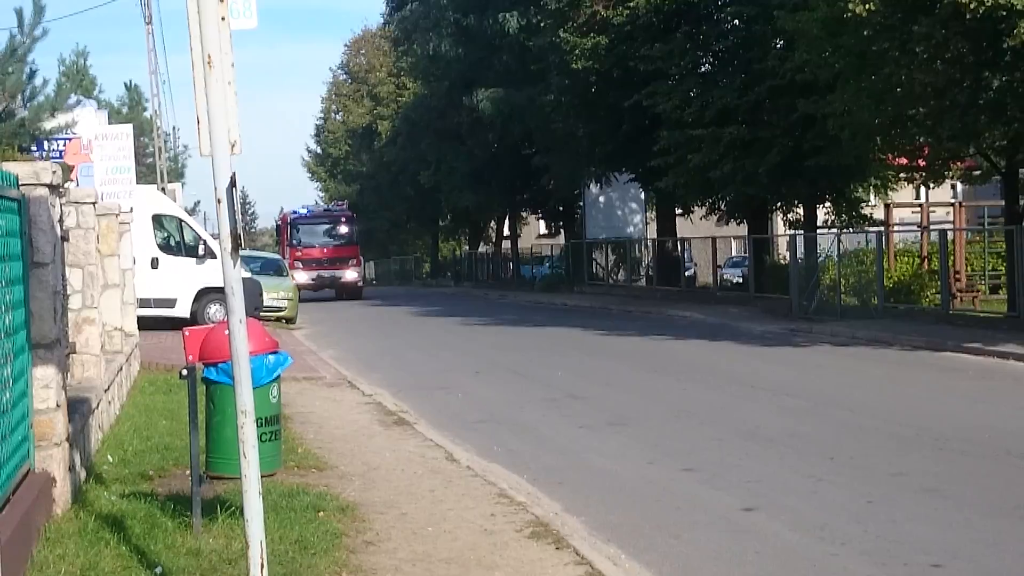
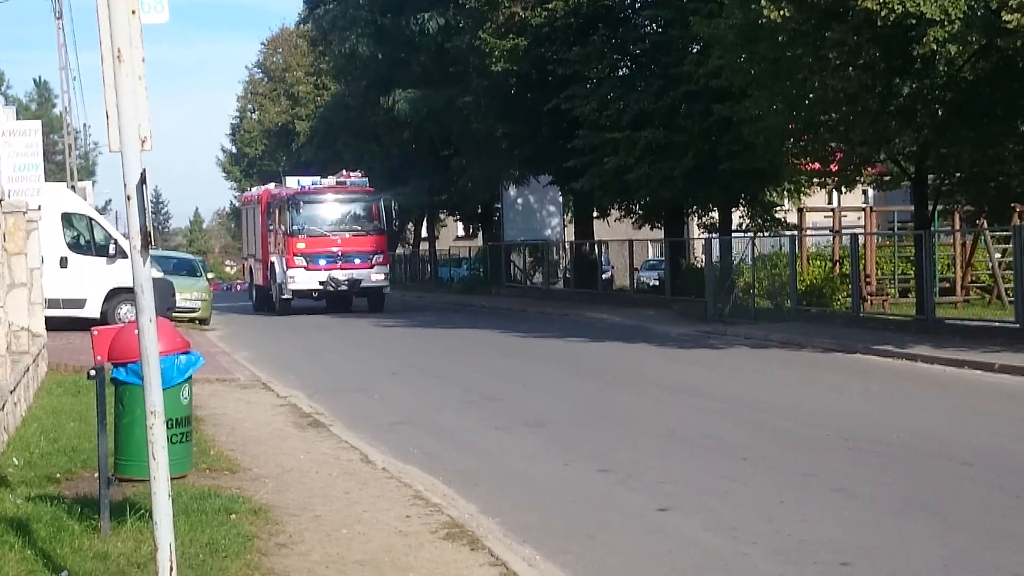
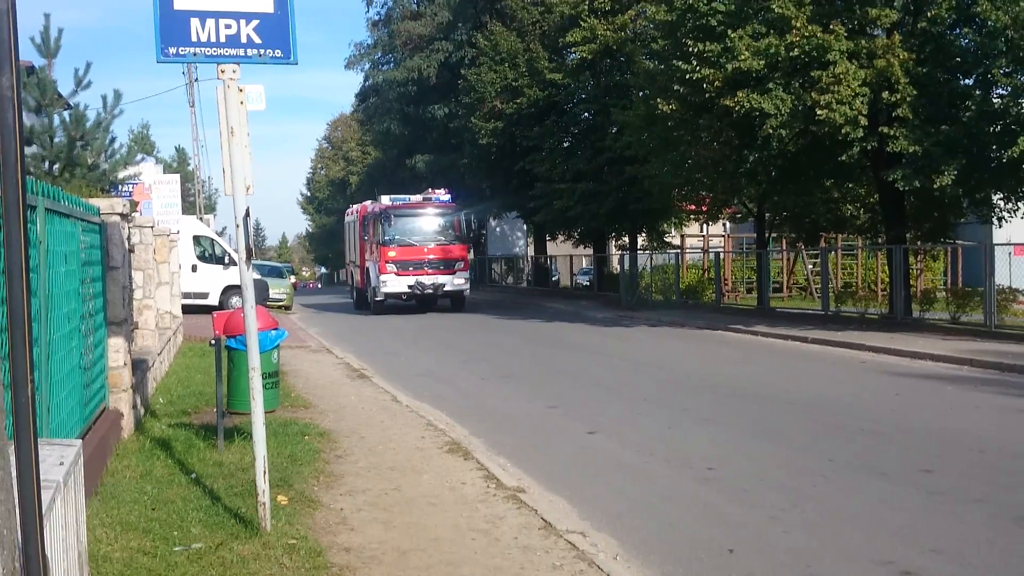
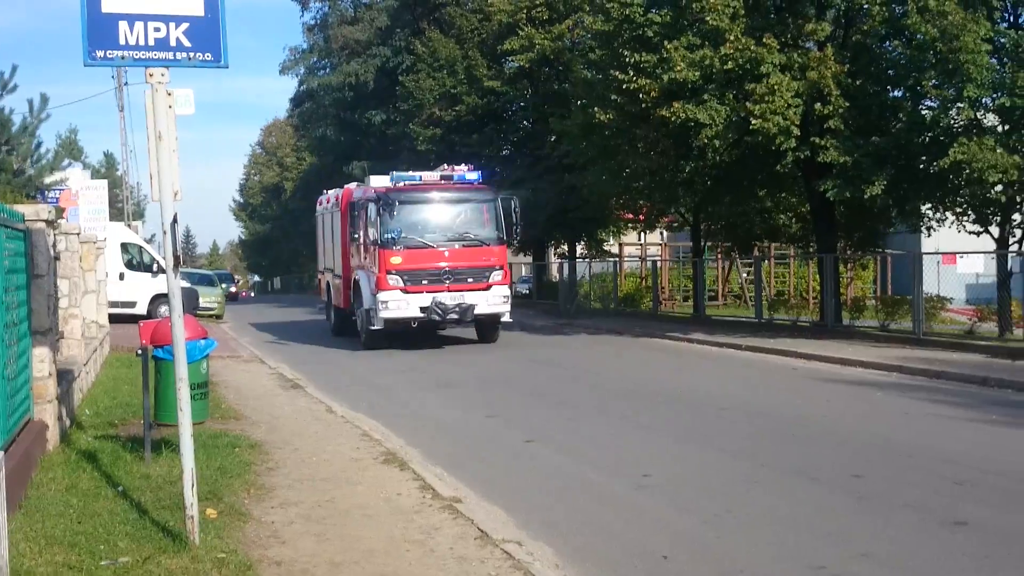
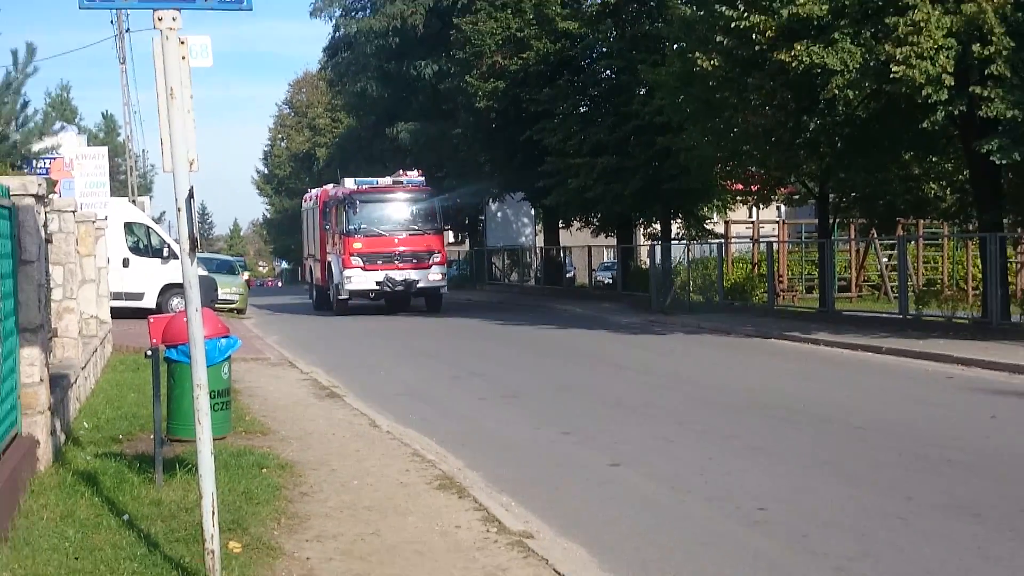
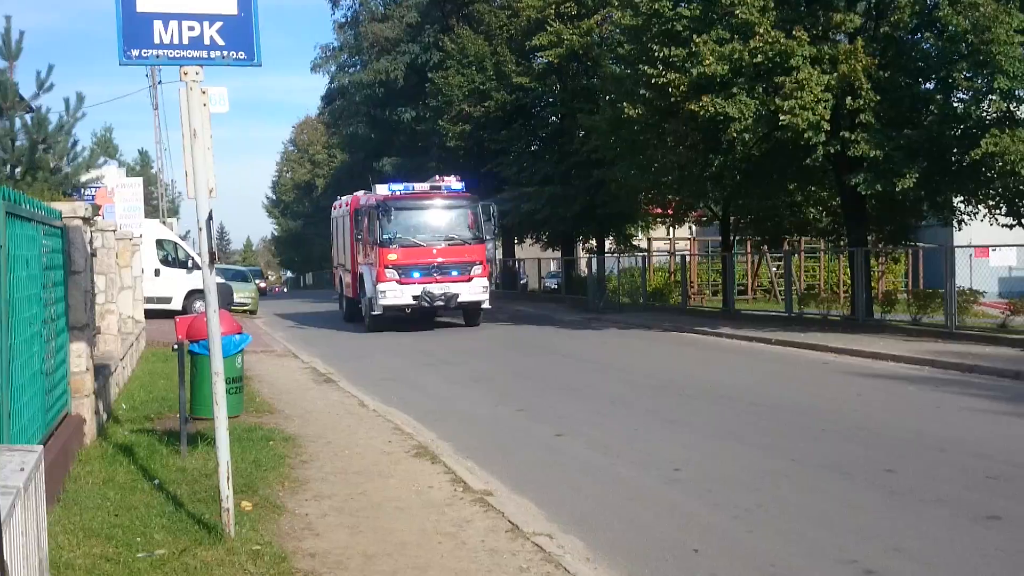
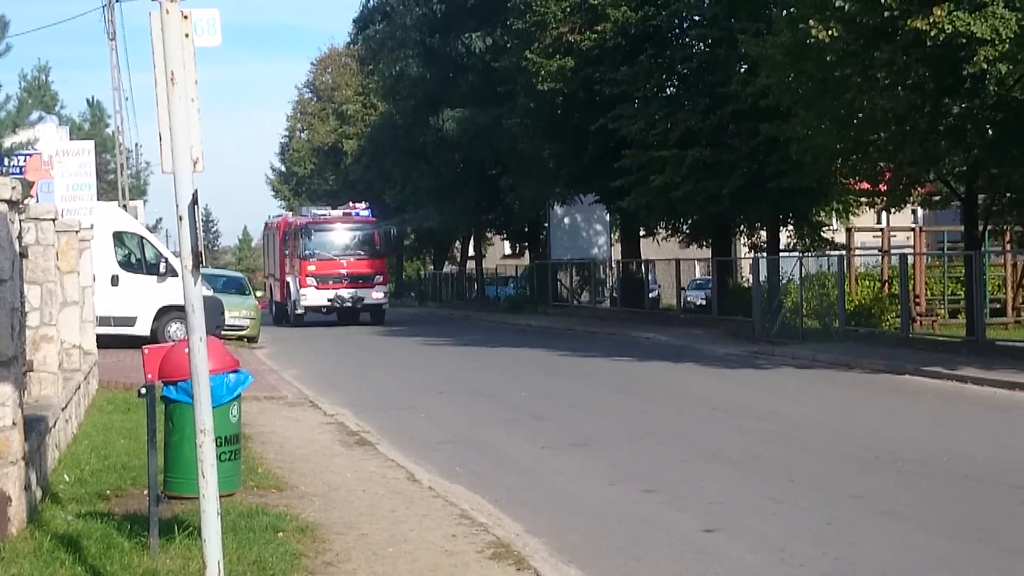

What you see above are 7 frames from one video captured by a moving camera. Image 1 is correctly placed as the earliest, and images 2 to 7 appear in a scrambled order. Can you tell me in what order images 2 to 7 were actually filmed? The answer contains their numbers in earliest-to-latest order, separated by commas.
7, 2, 5, 3, 6, 4
